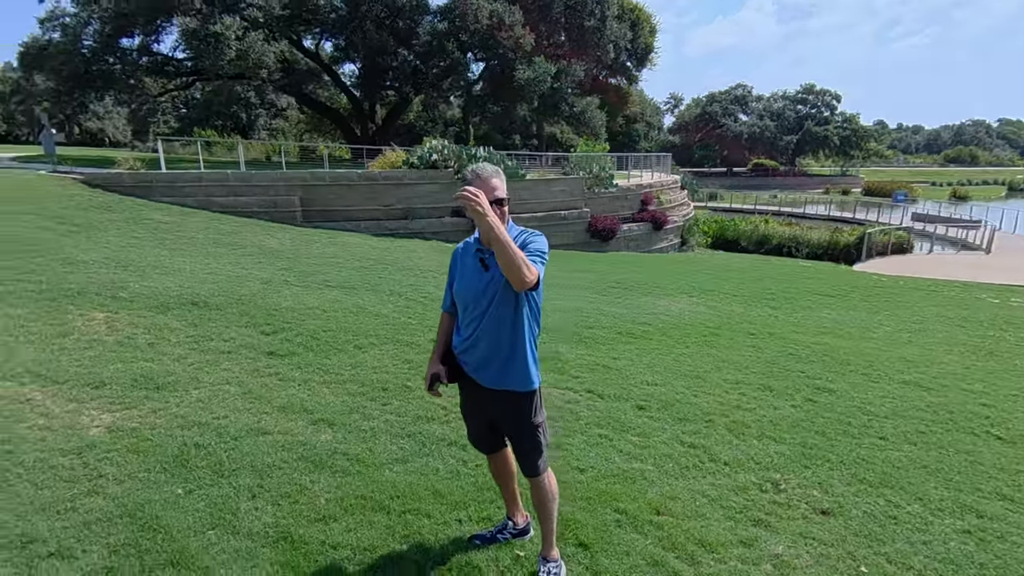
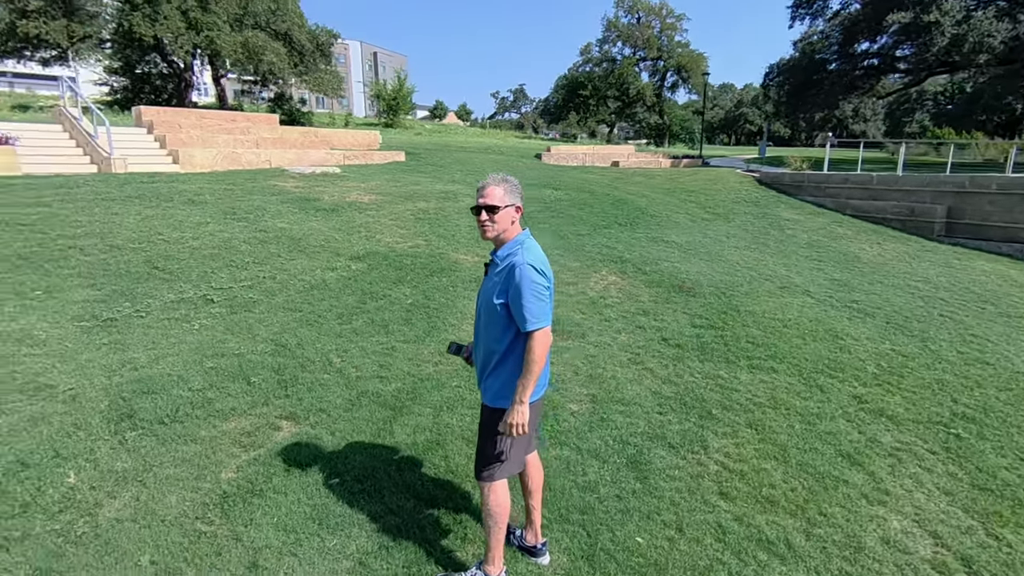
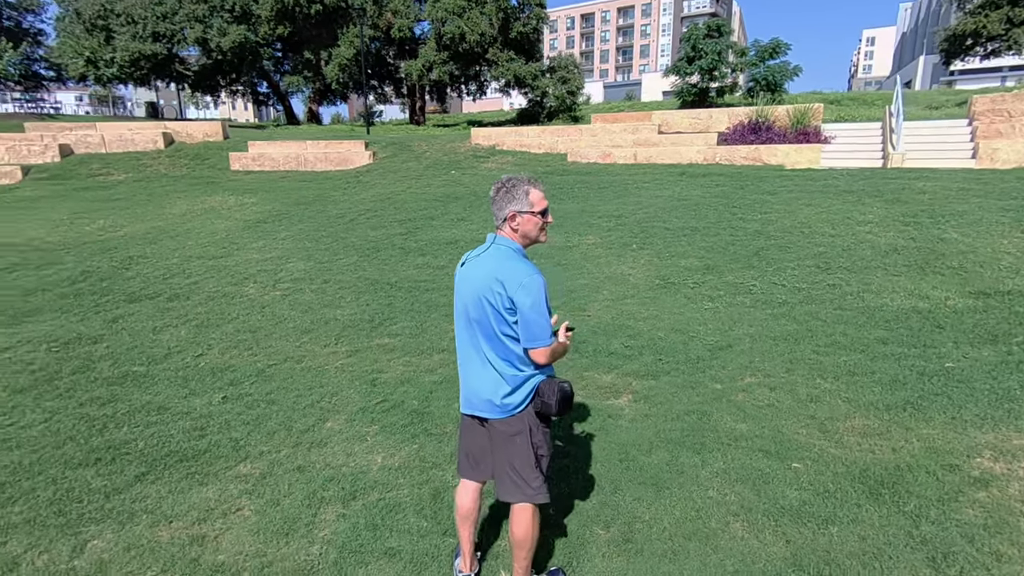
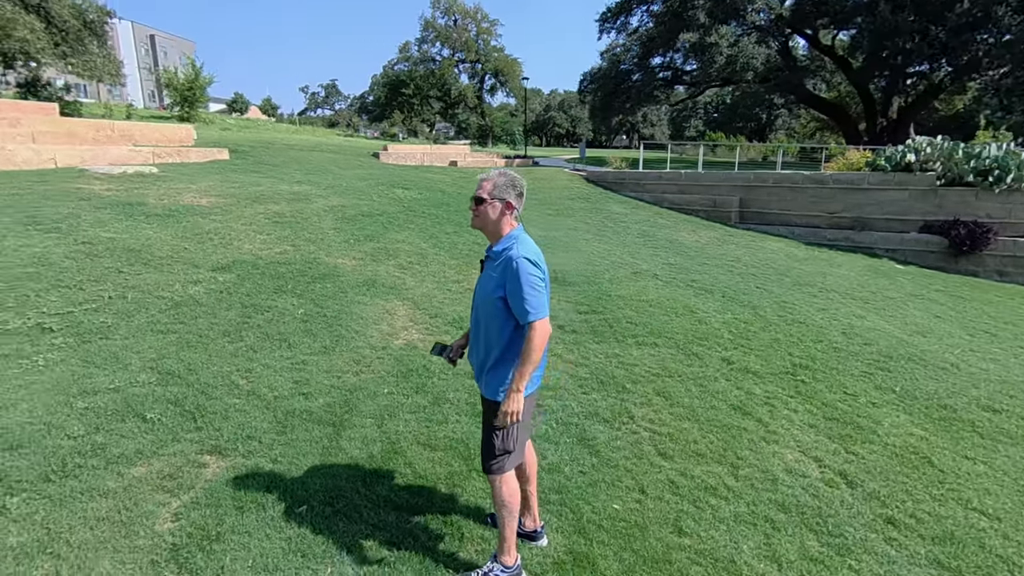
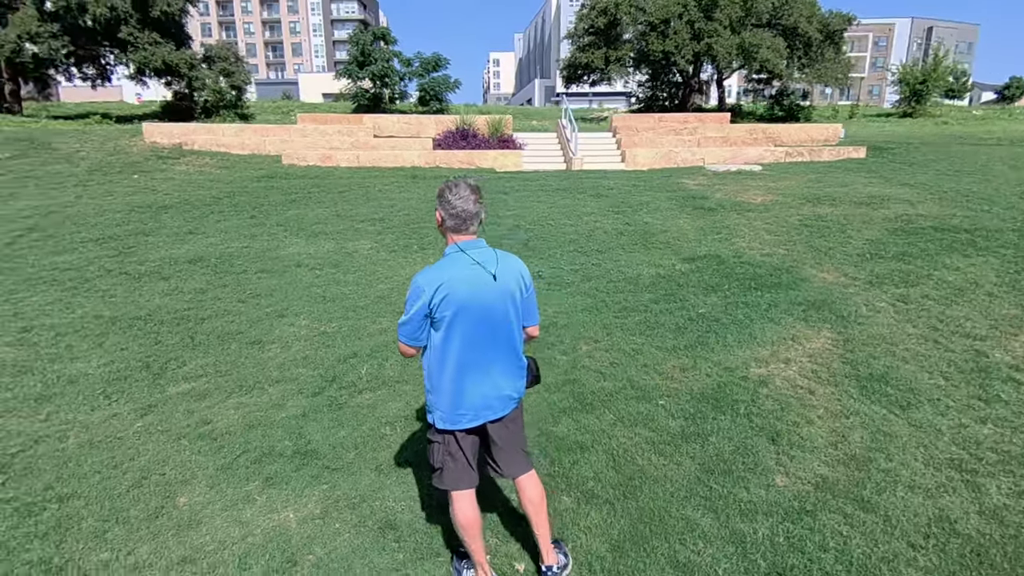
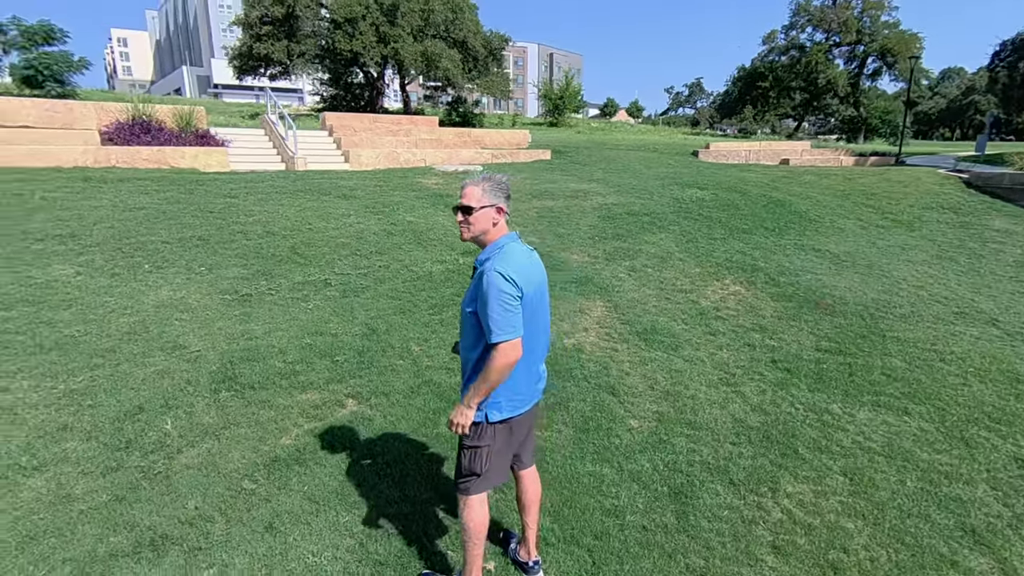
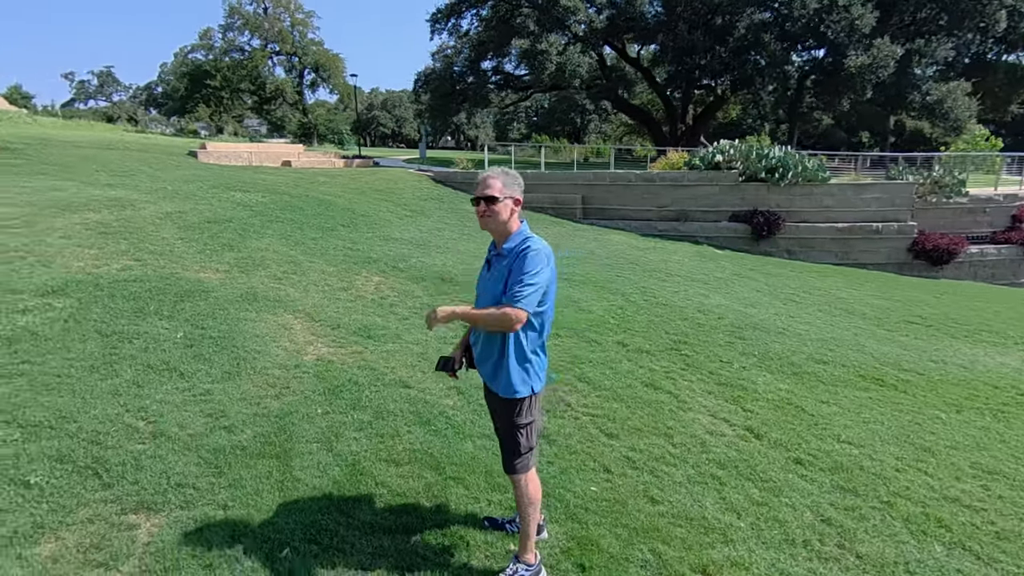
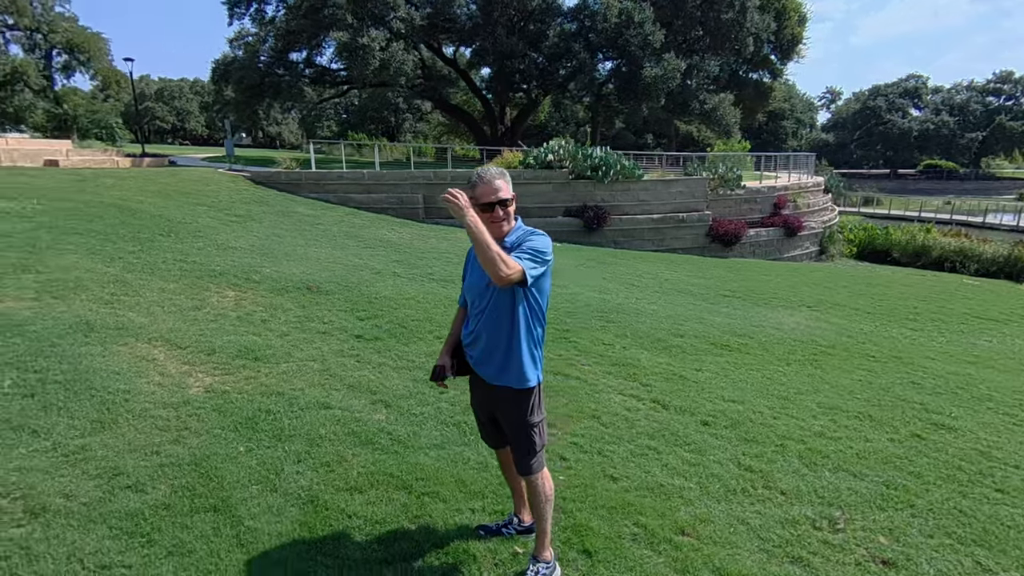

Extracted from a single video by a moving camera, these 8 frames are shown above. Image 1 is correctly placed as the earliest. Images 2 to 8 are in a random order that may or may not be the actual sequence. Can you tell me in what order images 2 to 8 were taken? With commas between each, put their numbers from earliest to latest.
8, 7, 4, 2, 6, 5, 3
